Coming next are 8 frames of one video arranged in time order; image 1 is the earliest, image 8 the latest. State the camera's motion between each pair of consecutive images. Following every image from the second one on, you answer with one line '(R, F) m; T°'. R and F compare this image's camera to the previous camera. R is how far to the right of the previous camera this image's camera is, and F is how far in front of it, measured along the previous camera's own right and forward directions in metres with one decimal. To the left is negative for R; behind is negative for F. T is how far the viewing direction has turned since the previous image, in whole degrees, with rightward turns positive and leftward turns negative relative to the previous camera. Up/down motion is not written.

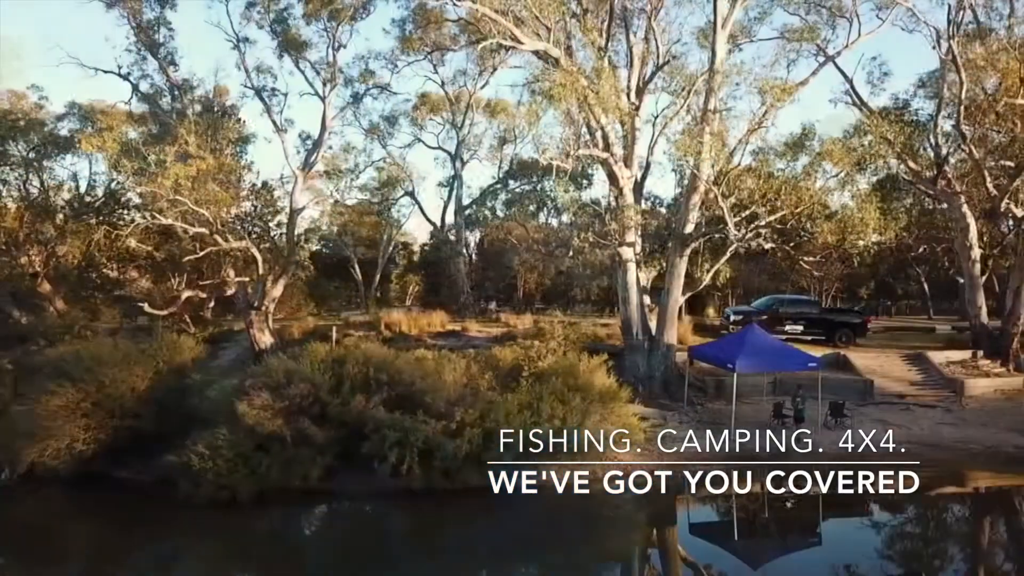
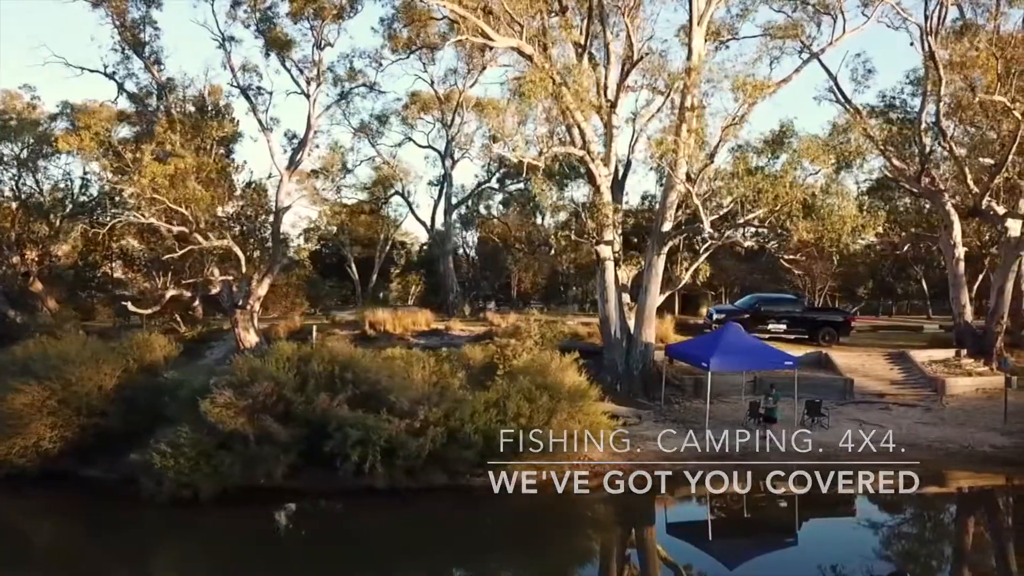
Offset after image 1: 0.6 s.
(+0.5, +0.1) m; -1°
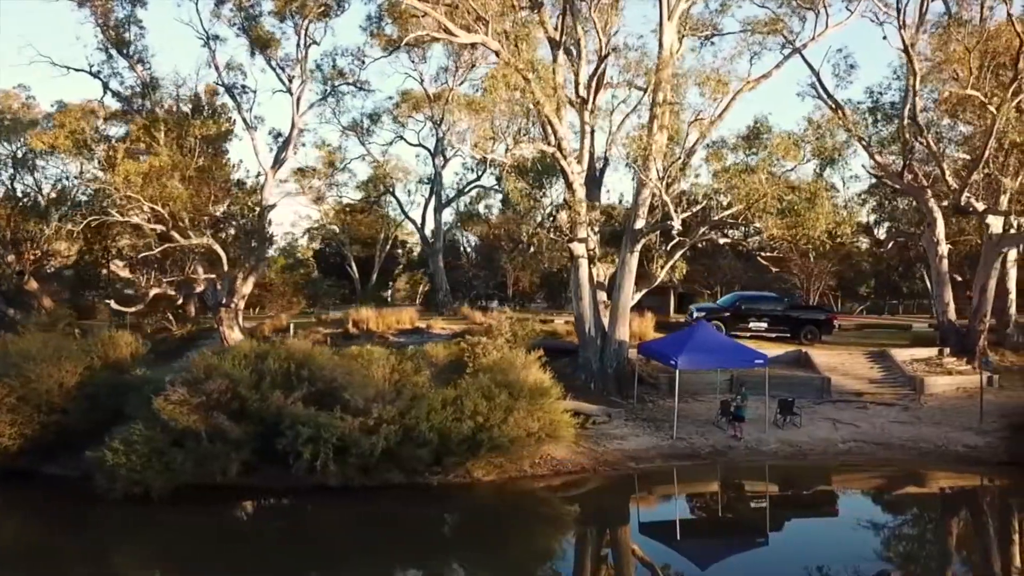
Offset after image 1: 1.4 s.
(+0.8, +0.1) m; -1°
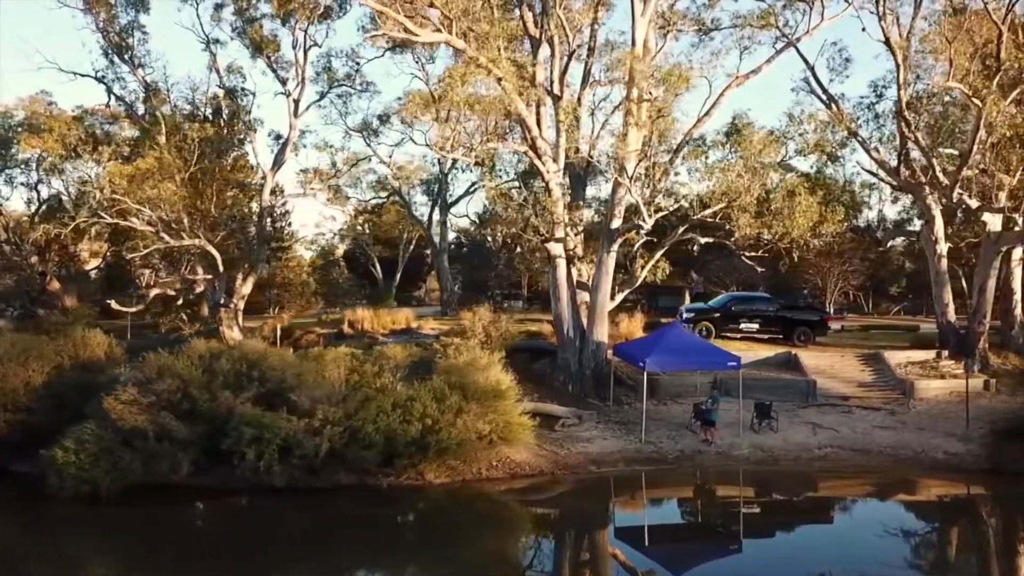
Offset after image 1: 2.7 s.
(+1.3, +0.2) m; -3°
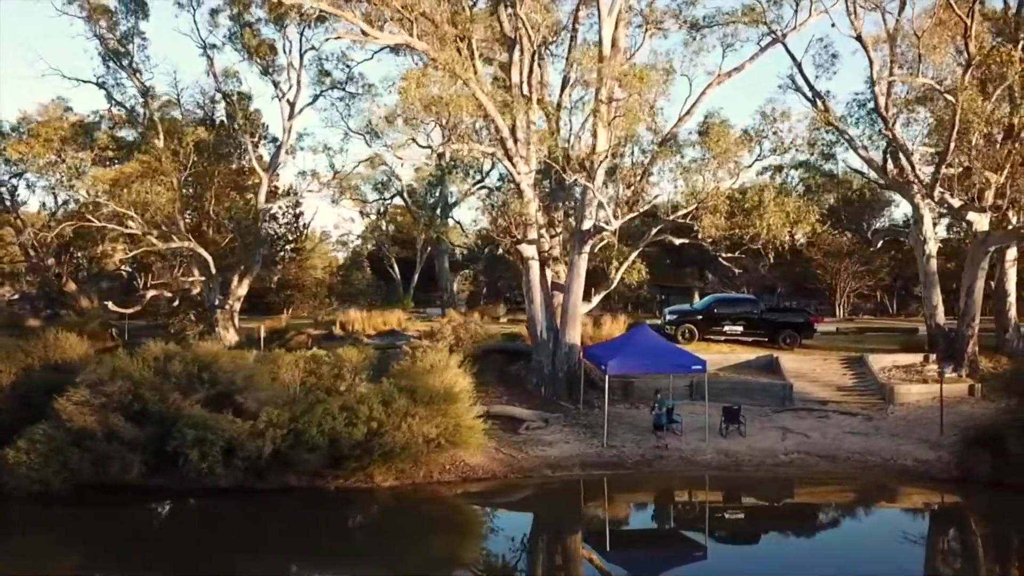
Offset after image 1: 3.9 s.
(+1.2, +0.1) m; -3°
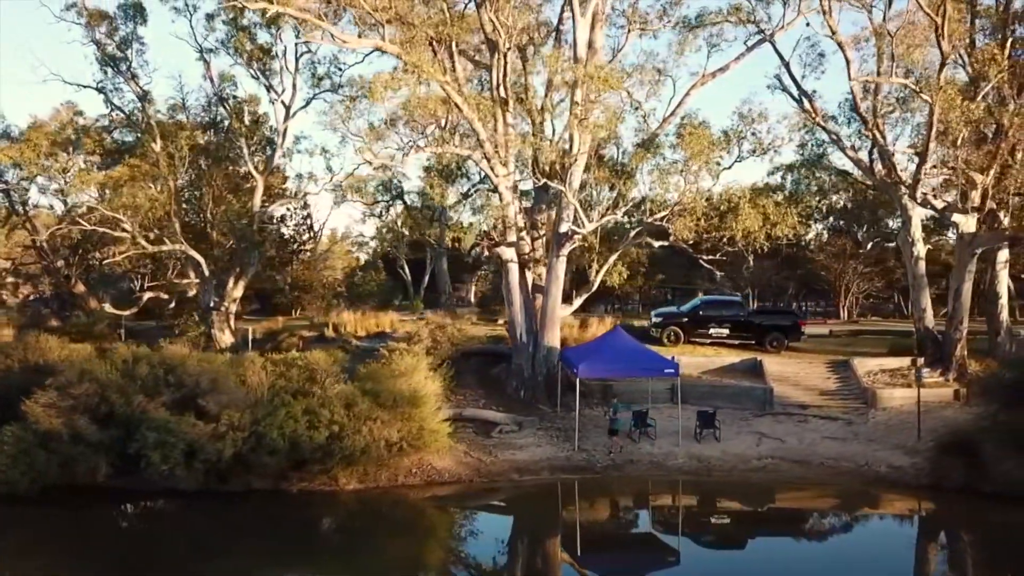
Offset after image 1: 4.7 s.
(+0.8, +0.1) m; -2°
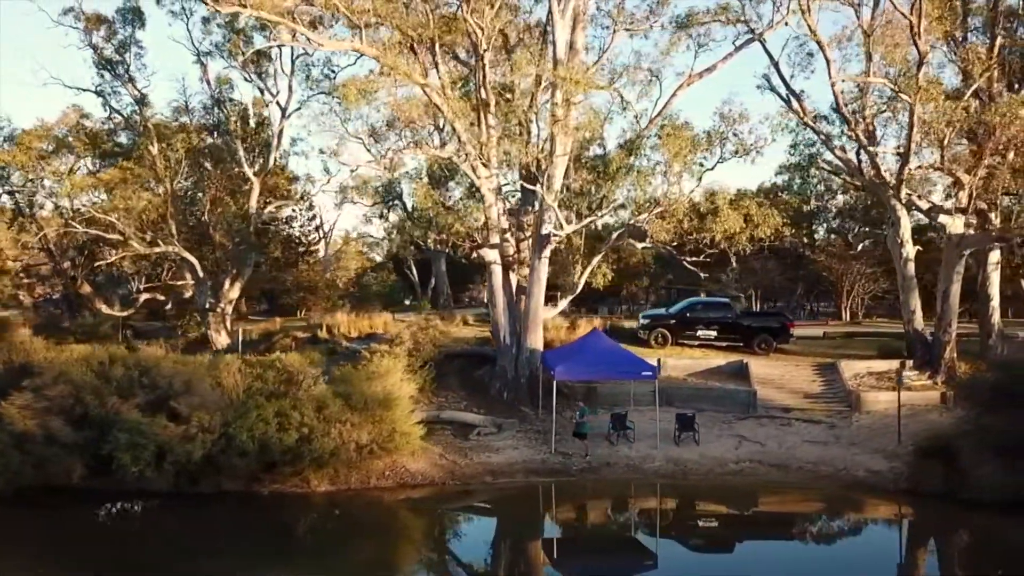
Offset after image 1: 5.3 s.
(+0.6, 0.0) m; -1°
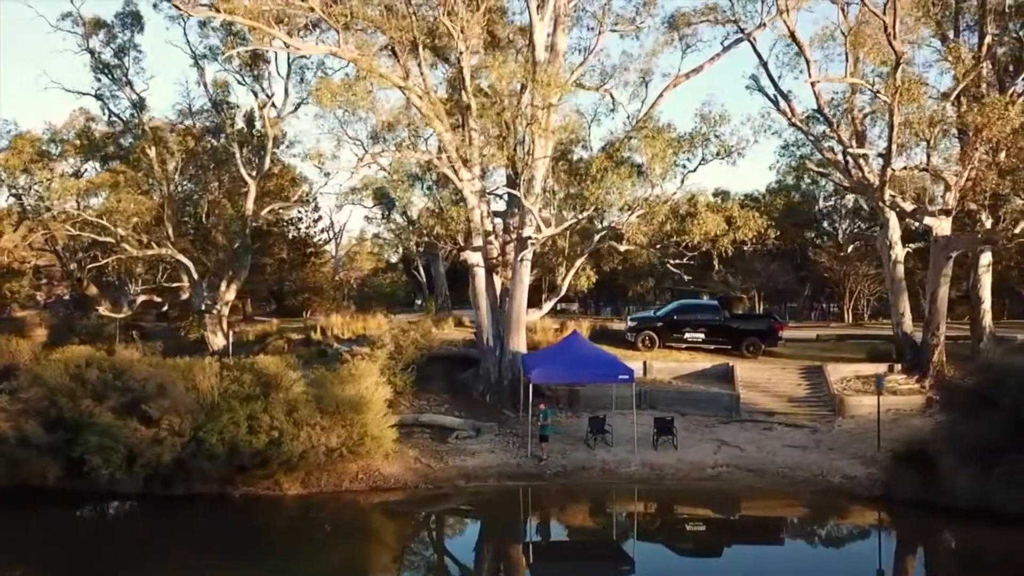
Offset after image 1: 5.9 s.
(+0.7, 0.0) m; -1°
